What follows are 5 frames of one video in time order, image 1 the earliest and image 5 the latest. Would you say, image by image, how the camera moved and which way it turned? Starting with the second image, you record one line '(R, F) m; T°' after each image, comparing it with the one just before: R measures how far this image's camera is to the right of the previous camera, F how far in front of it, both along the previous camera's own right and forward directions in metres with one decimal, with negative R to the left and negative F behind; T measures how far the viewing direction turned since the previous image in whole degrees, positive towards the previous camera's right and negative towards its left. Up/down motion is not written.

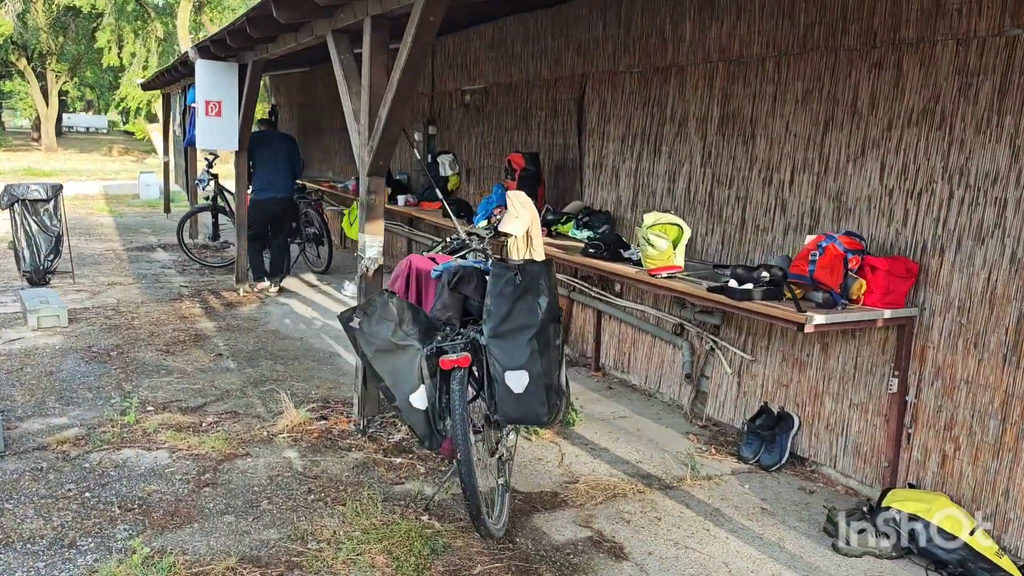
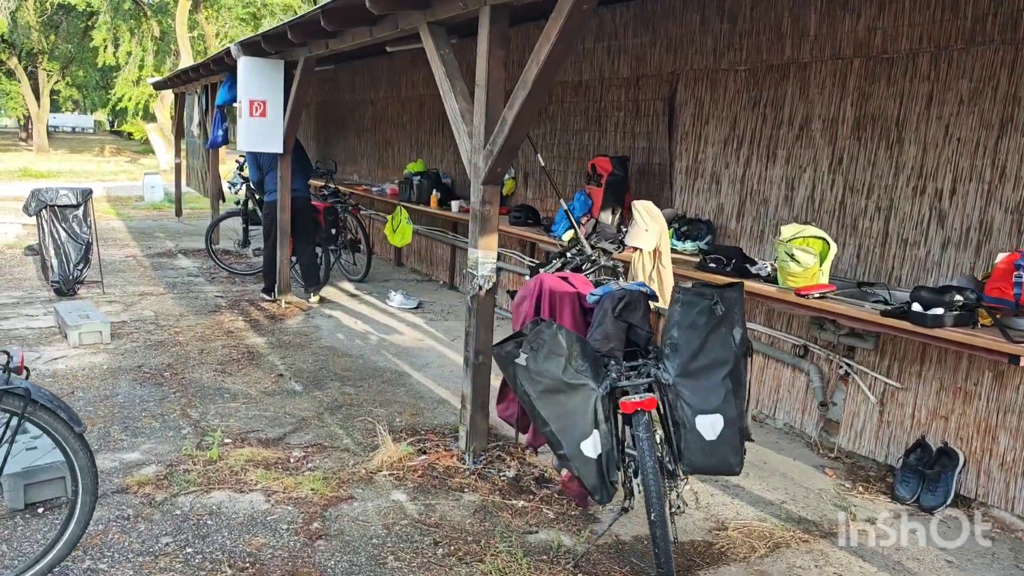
(-0.6, +0.4) m; +1°
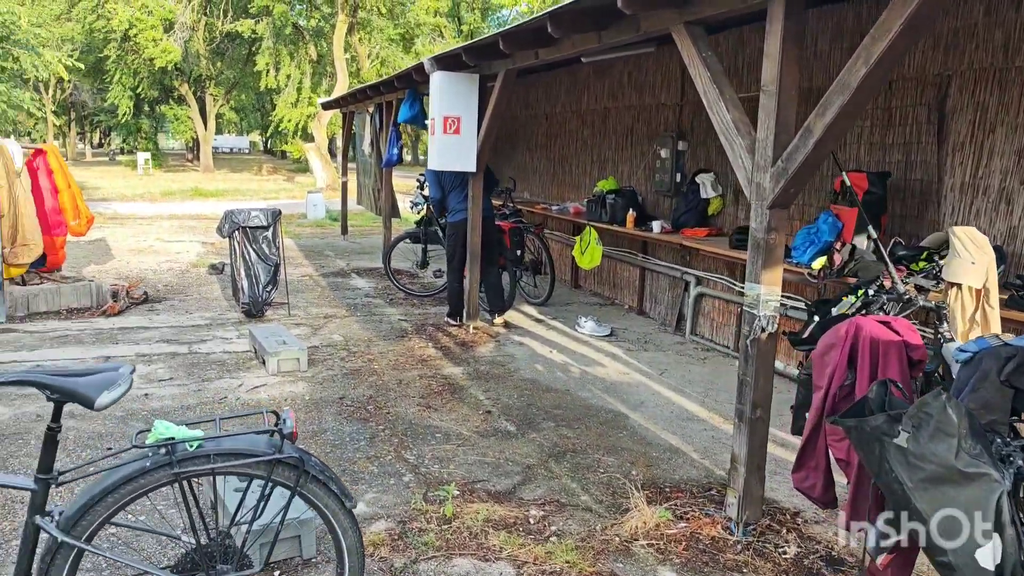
(-0.6, +0.4) m; -9°
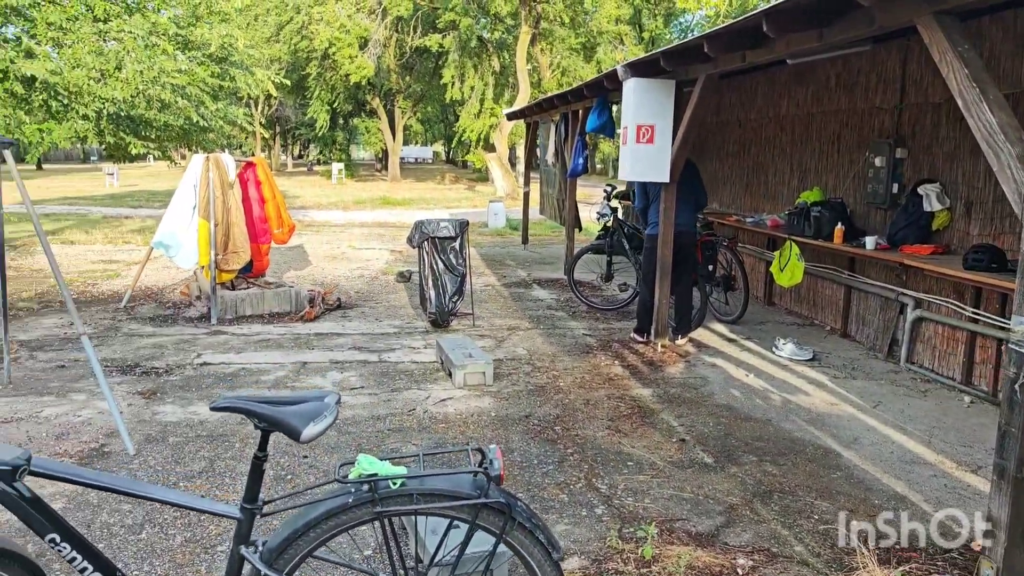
(-0.1, +0.2) m; -12°
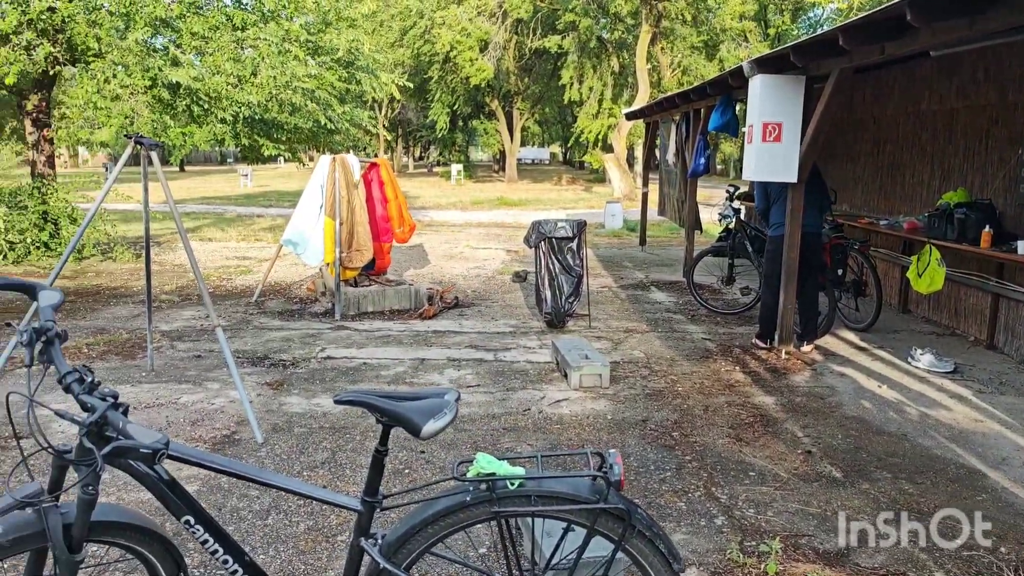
(0.0, 0.0) m; -8°
